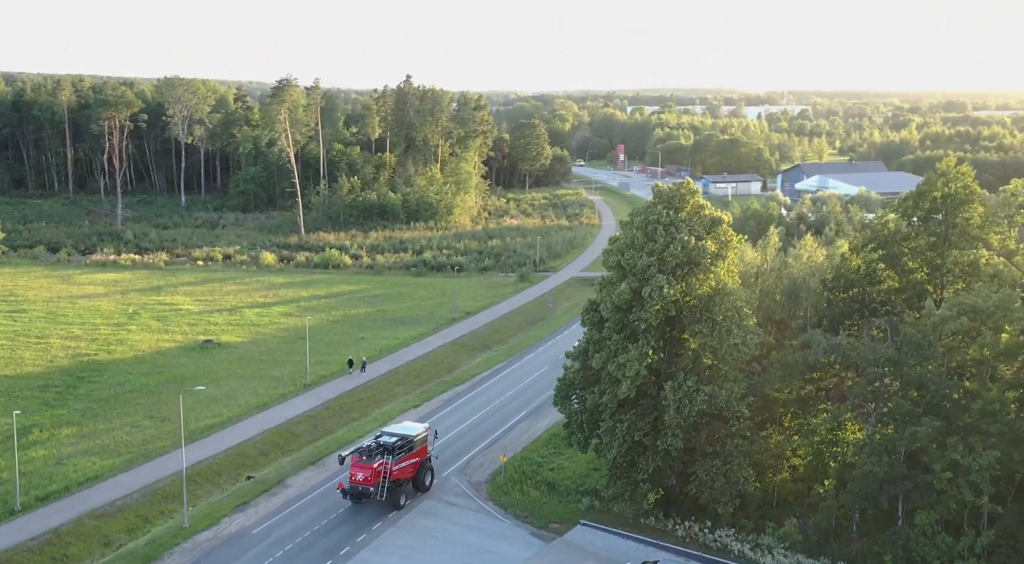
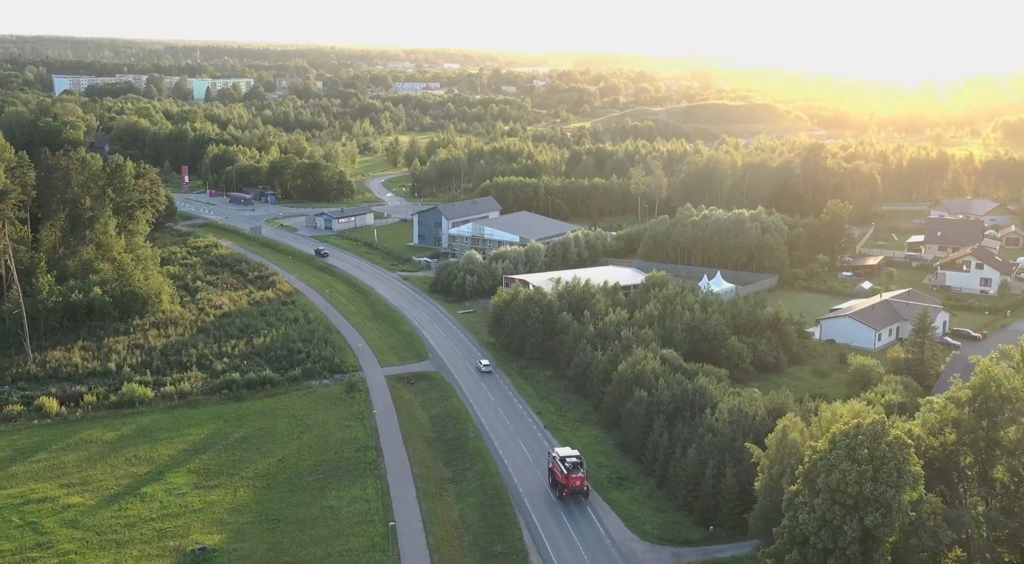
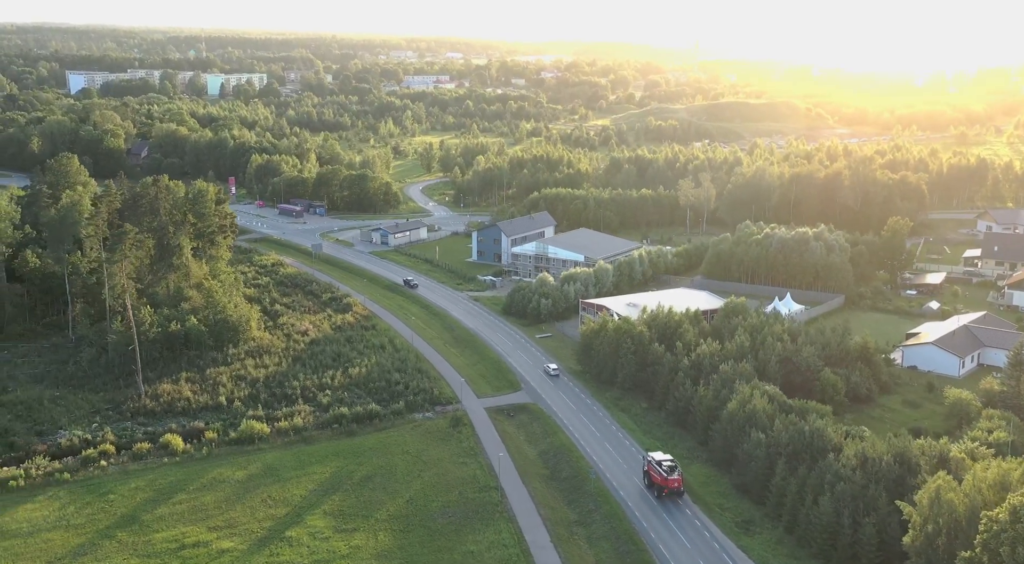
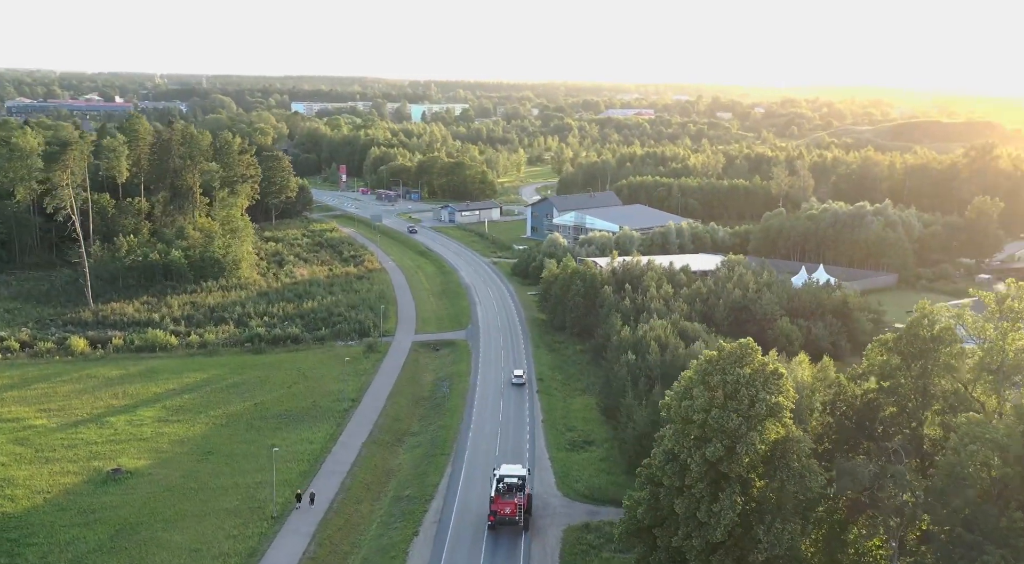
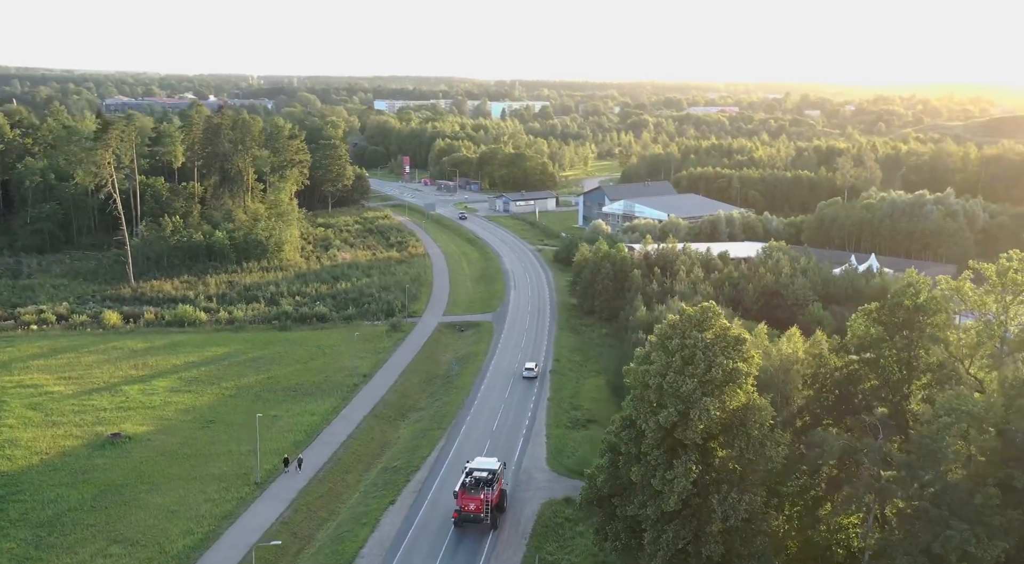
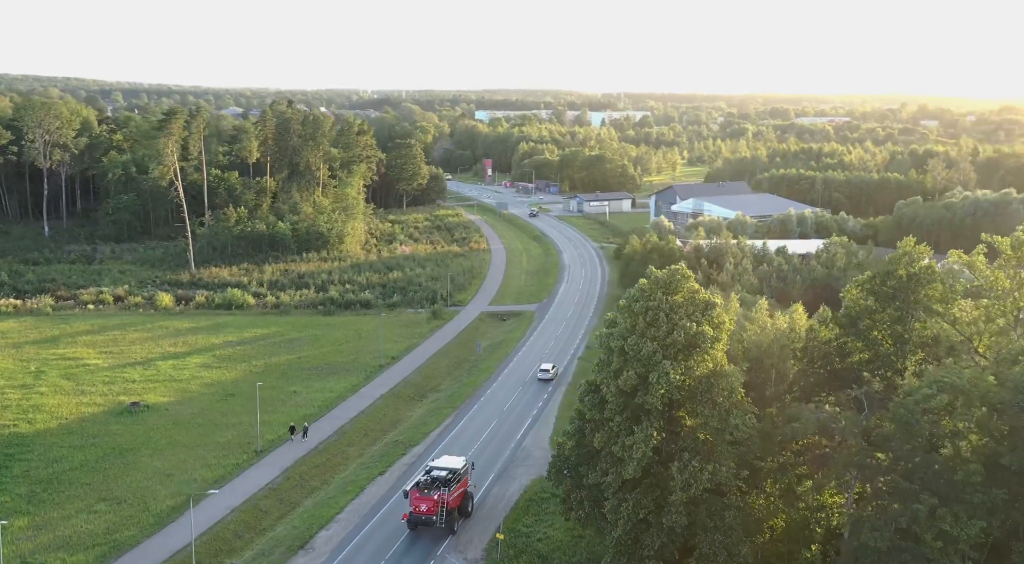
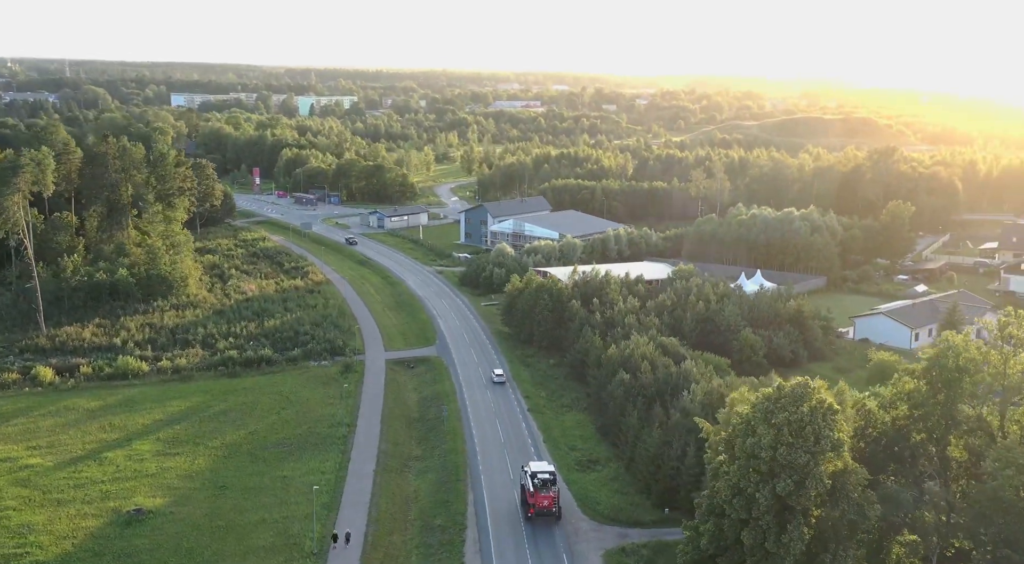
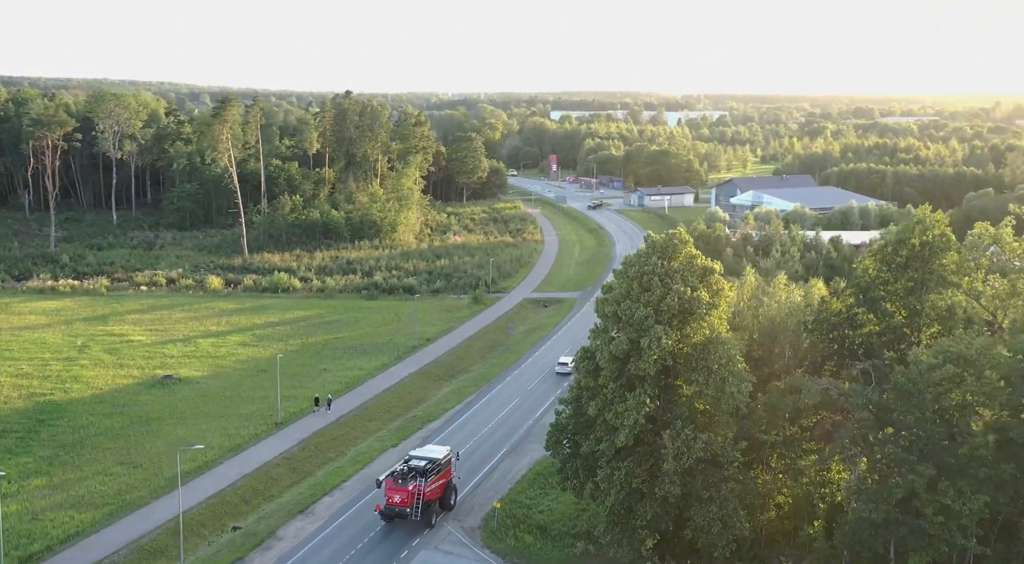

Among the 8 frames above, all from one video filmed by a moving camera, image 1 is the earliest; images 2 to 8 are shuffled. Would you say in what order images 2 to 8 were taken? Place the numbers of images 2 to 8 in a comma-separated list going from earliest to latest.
8, 6, 5, 4, 7, 2, 3
